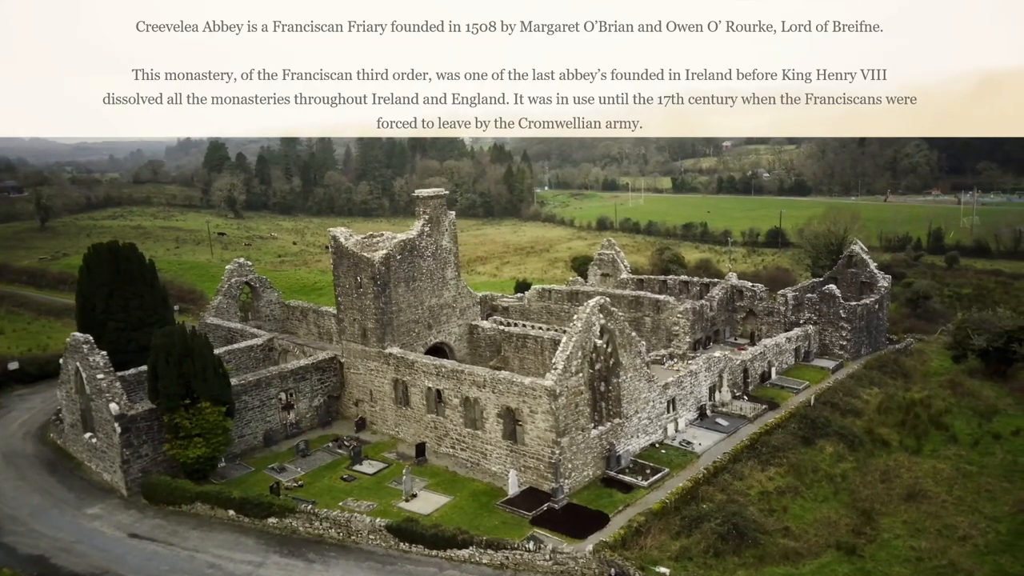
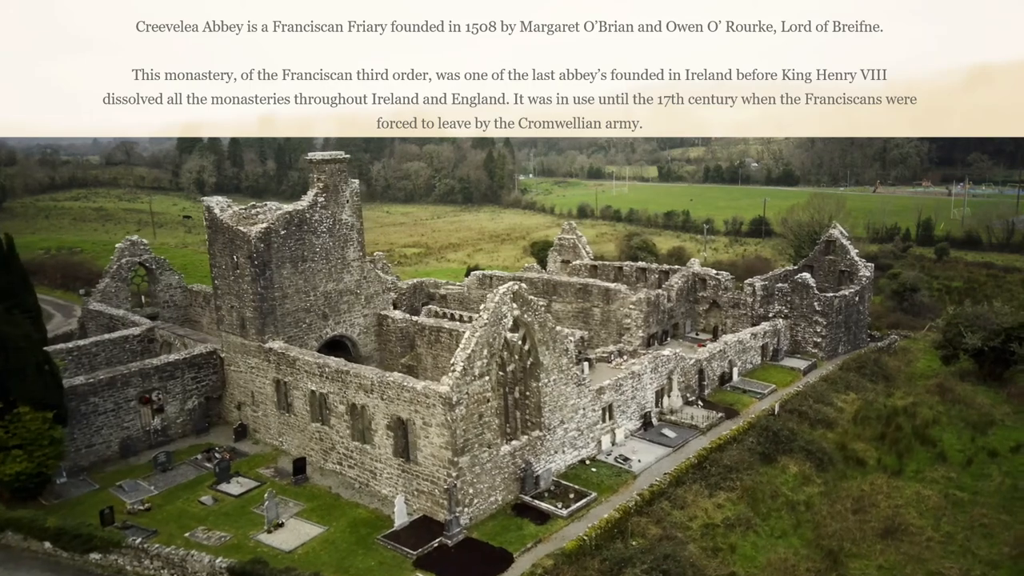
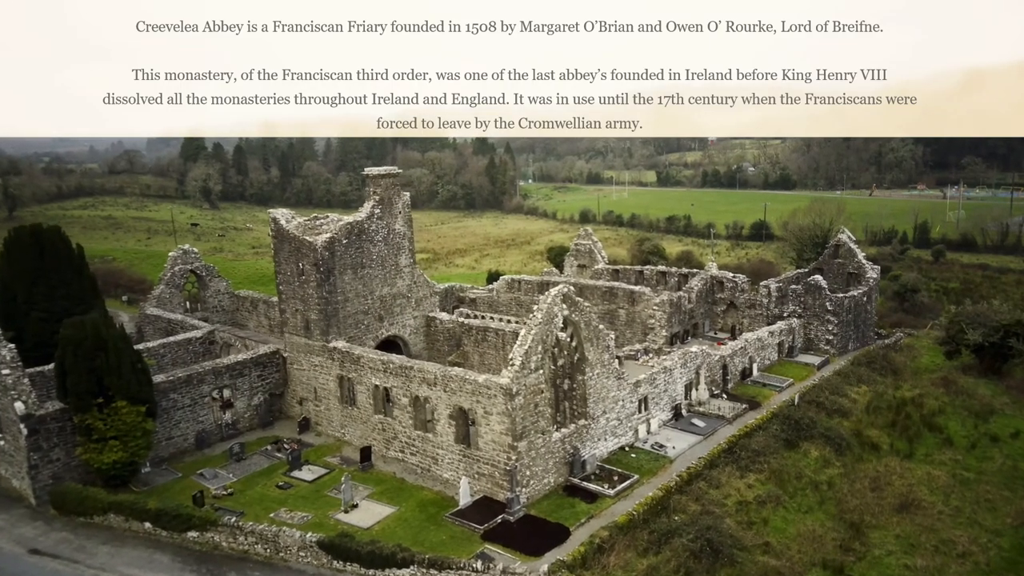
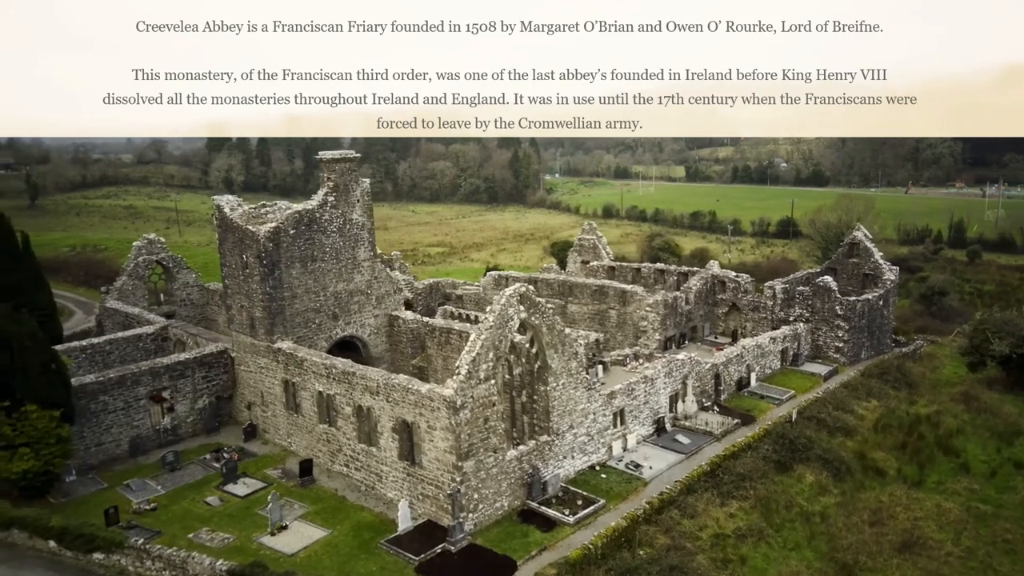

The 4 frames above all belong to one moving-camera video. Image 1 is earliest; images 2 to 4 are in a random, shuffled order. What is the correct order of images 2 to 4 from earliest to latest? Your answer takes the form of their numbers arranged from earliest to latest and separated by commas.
3, 2, 4
